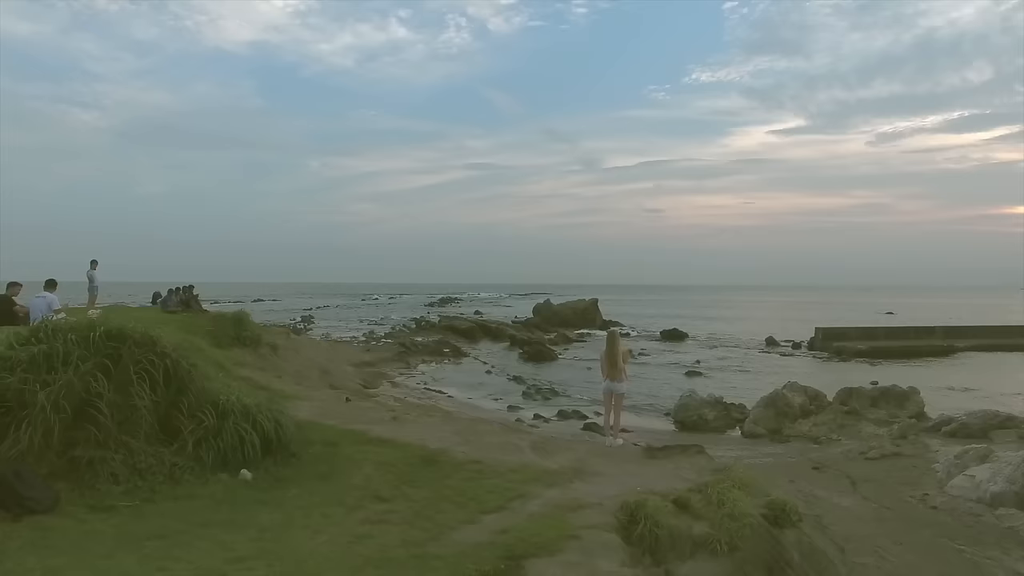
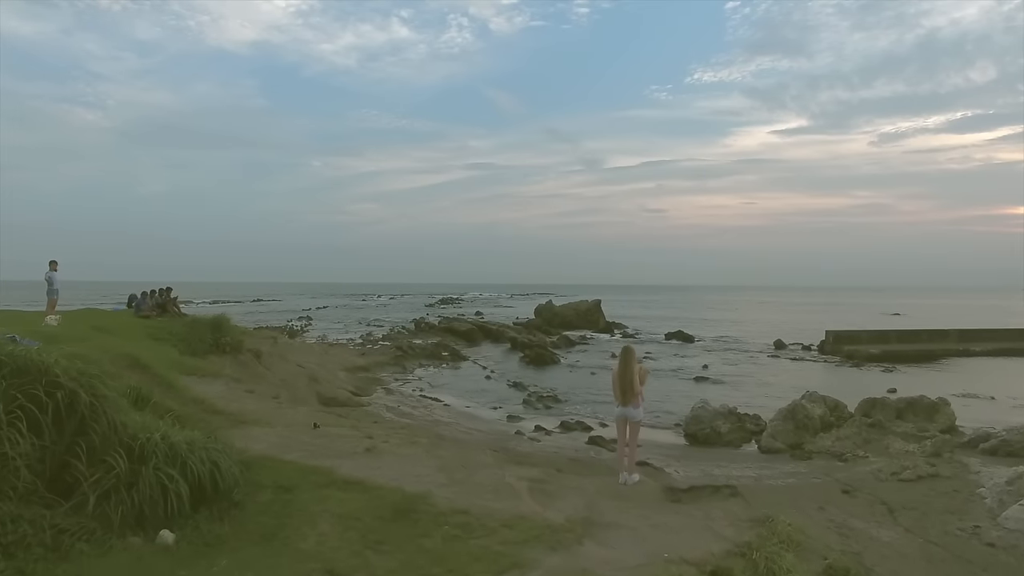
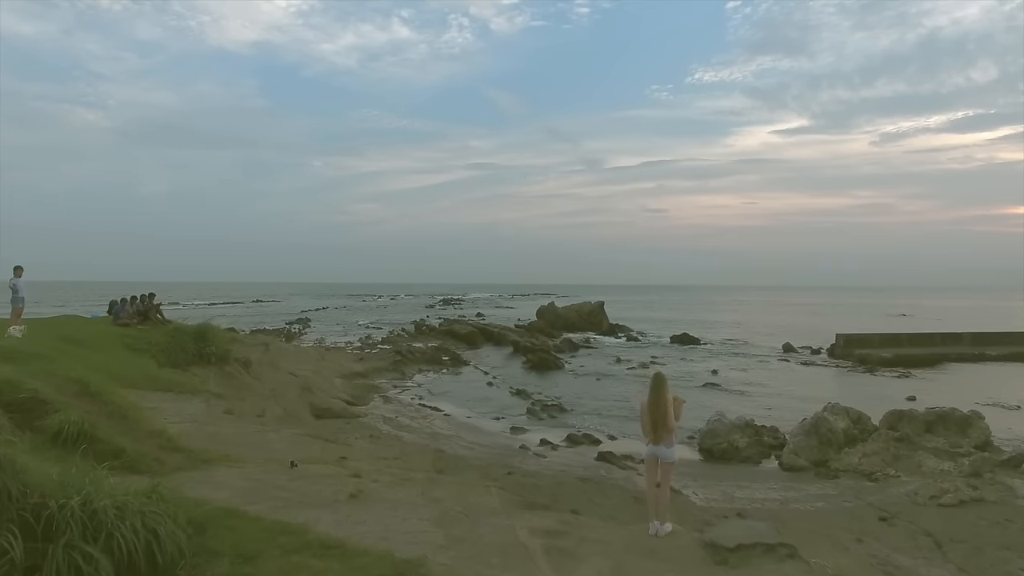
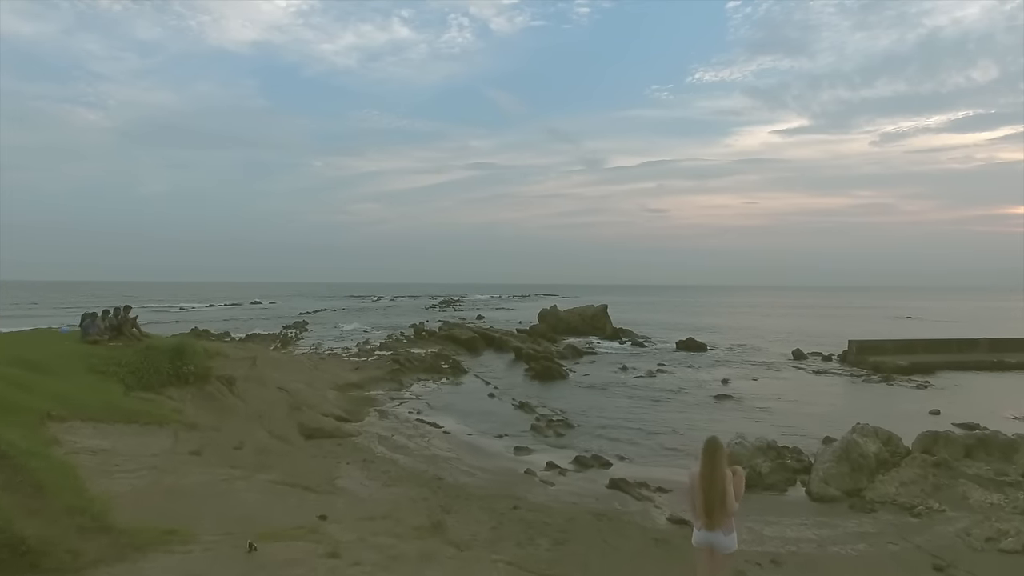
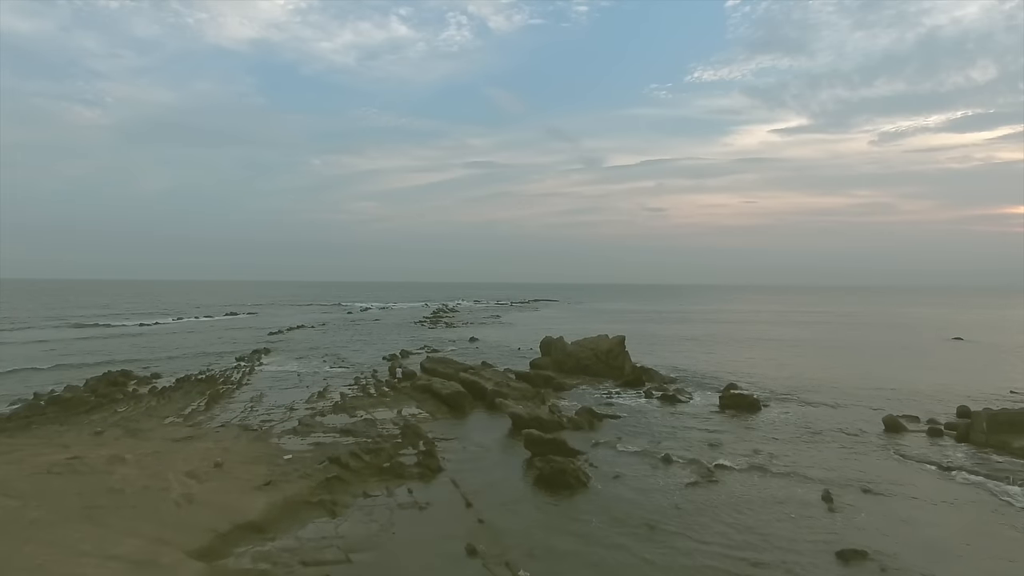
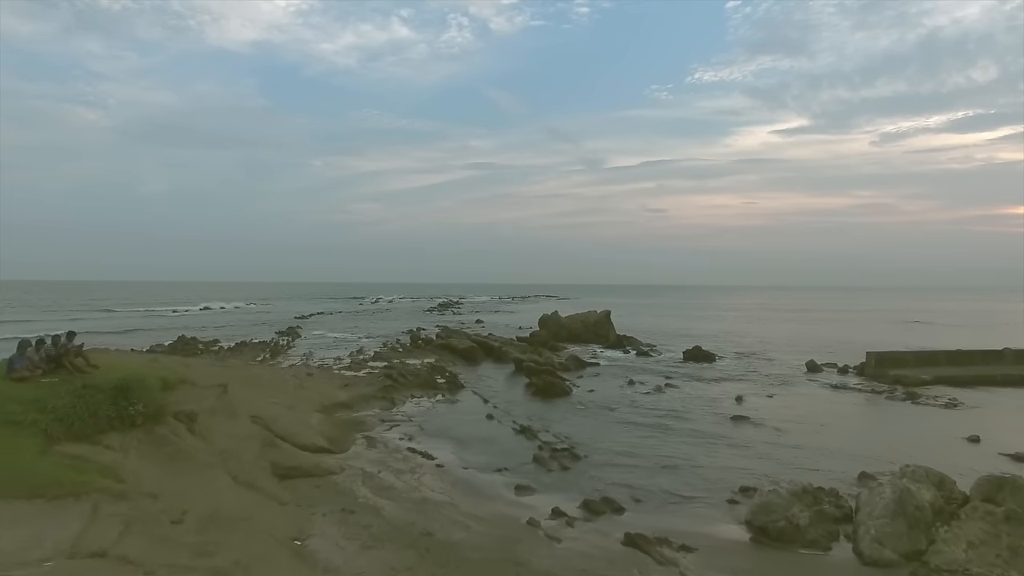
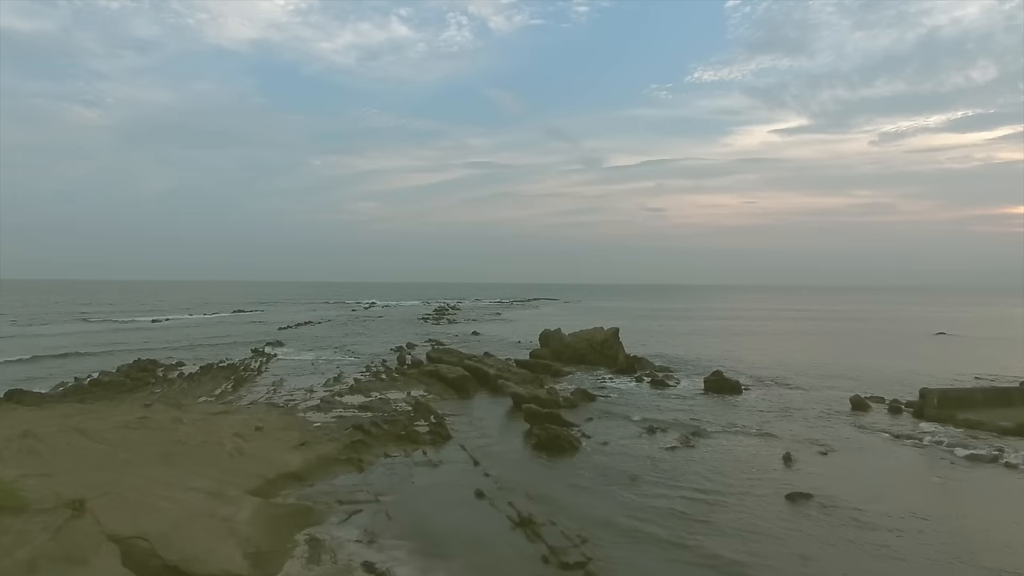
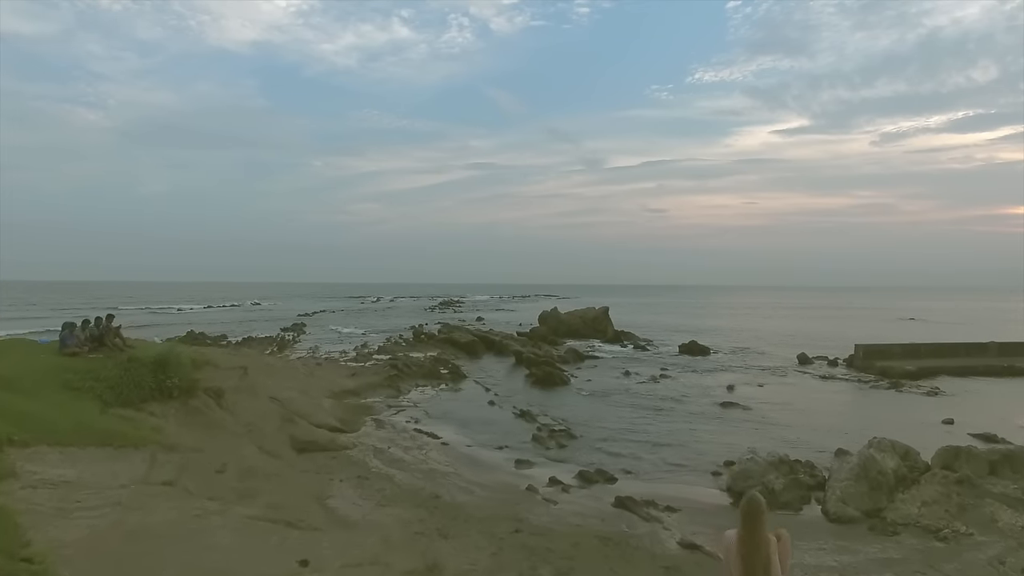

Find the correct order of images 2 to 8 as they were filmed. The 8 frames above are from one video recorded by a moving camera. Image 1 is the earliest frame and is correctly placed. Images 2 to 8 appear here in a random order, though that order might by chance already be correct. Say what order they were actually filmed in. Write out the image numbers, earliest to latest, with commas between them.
2, 3, 4, 8, 6, 7, 5
